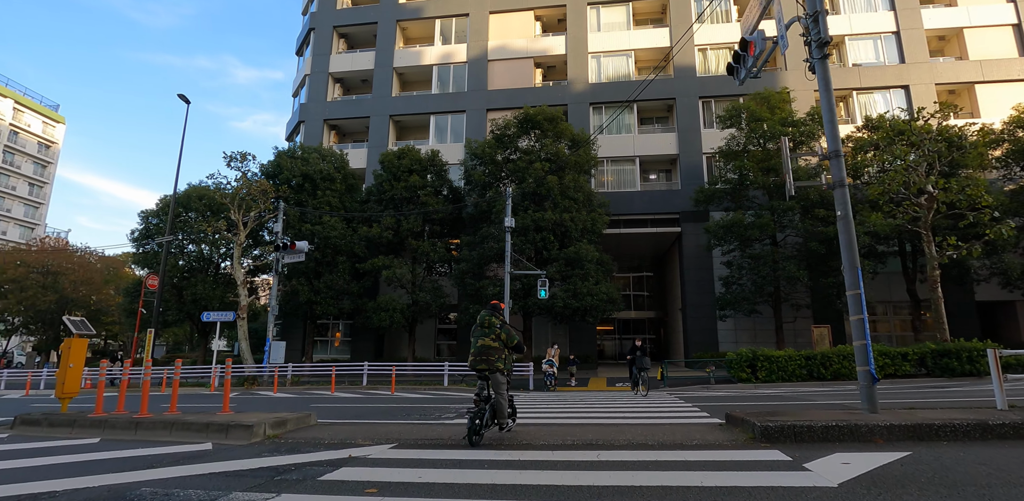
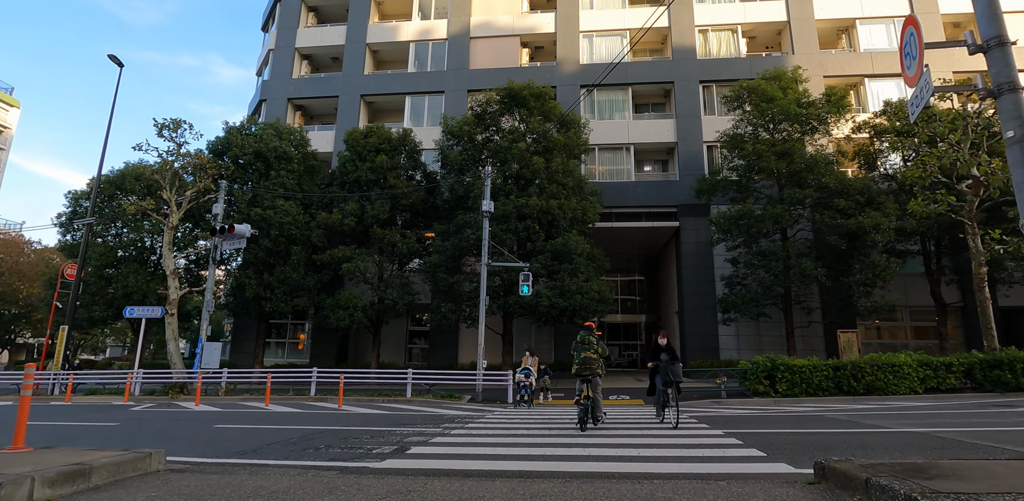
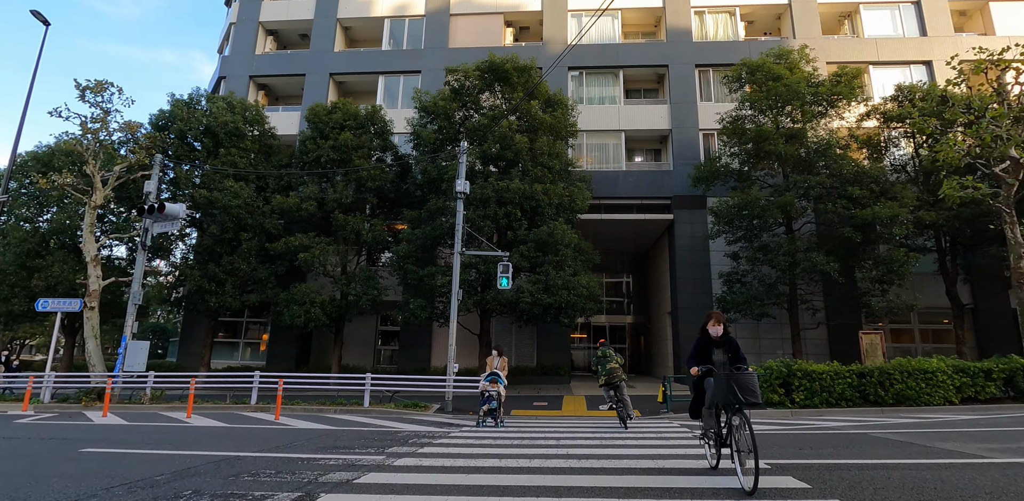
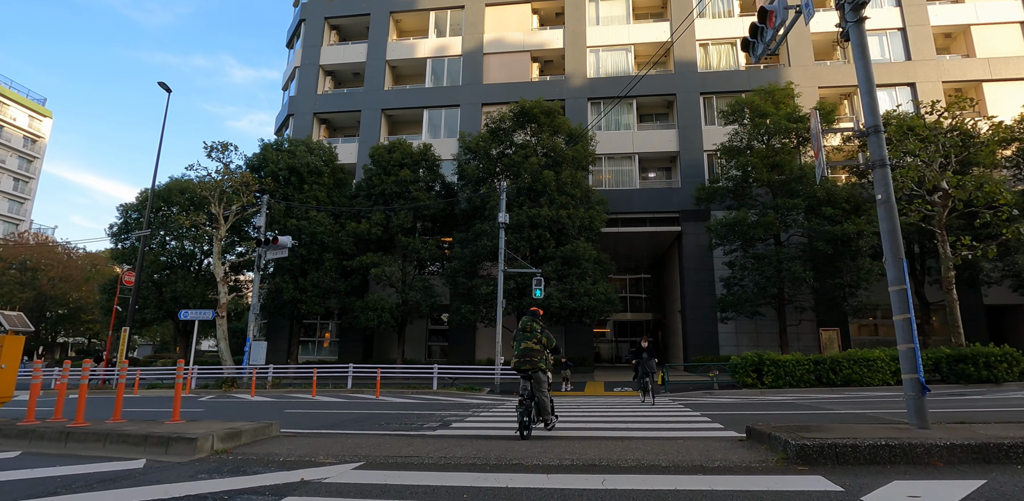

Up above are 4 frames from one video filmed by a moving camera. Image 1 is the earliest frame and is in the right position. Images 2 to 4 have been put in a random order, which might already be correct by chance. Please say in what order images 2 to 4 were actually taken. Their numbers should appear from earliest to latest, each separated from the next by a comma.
4, 2, 3
